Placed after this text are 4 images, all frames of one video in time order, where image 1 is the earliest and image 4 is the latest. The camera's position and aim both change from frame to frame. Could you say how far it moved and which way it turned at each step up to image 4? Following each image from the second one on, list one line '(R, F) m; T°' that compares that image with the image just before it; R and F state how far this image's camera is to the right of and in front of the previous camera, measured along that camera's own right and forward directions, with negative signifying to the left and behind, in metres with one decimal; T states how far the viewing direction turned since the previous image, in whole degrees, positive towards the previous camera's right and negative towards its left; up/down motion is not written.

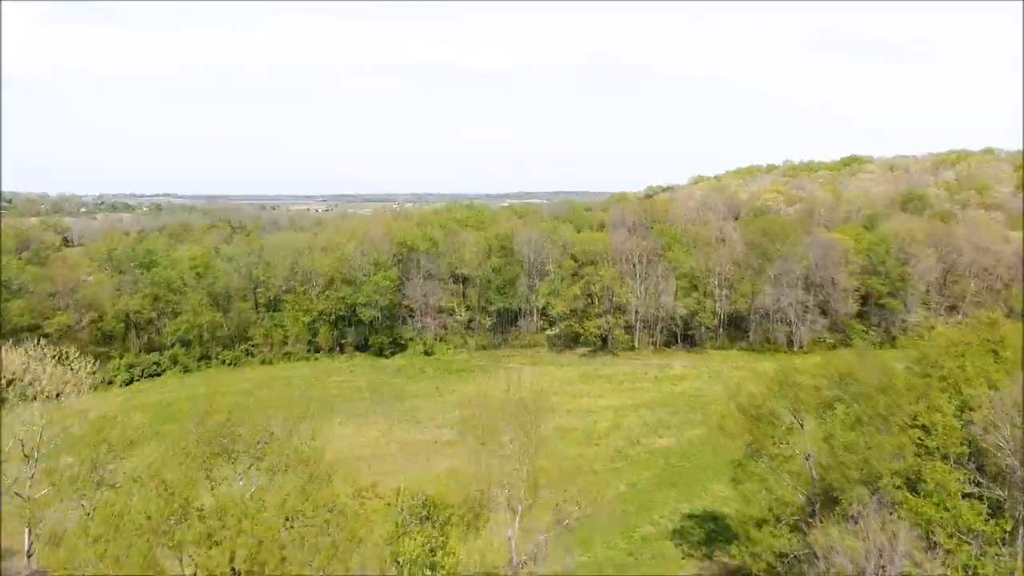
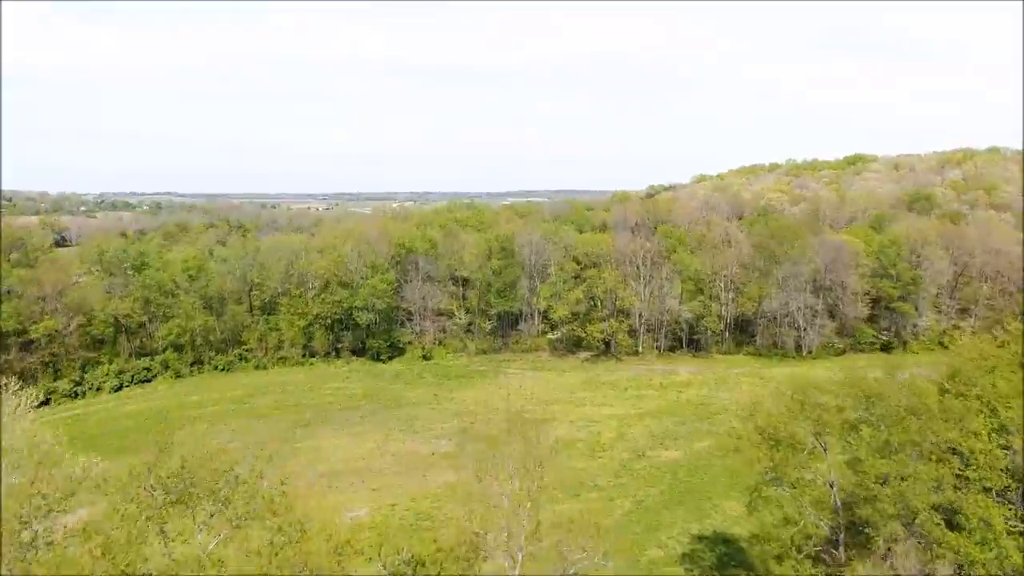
(0.0, +0.9) m; 0°
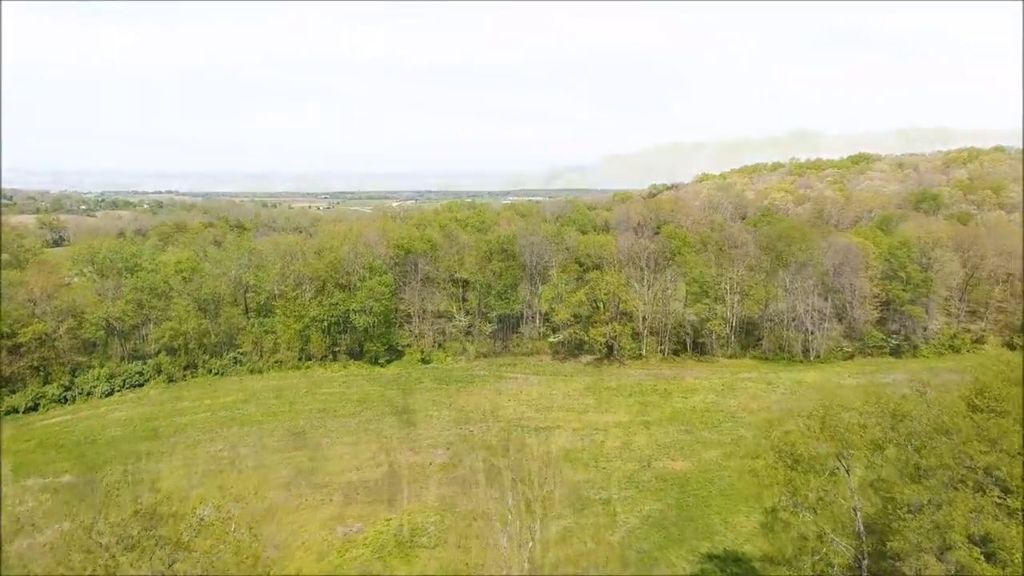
(0.0, +0.7) m; 0°
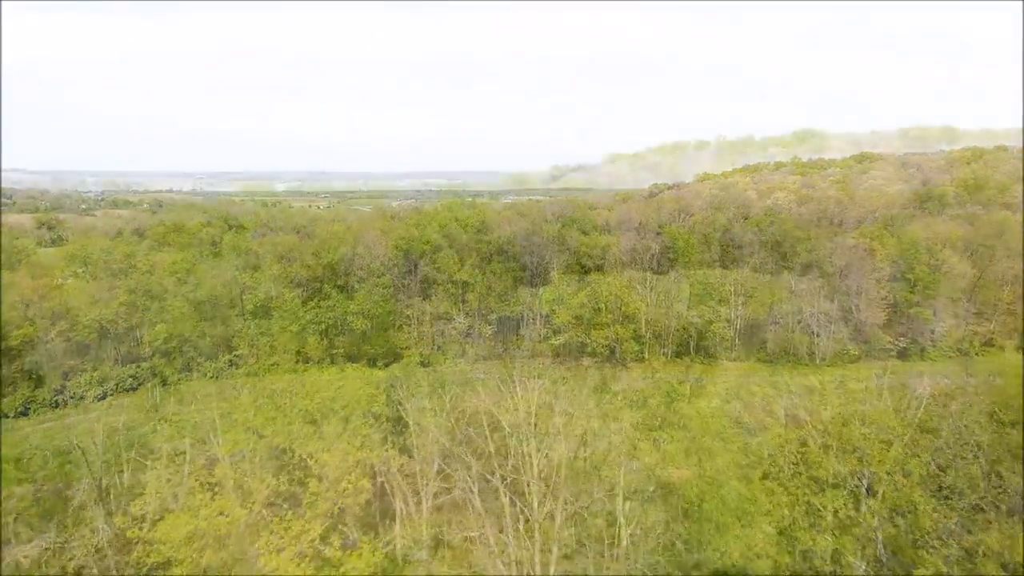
(0.0, +0.6) m; 0°
